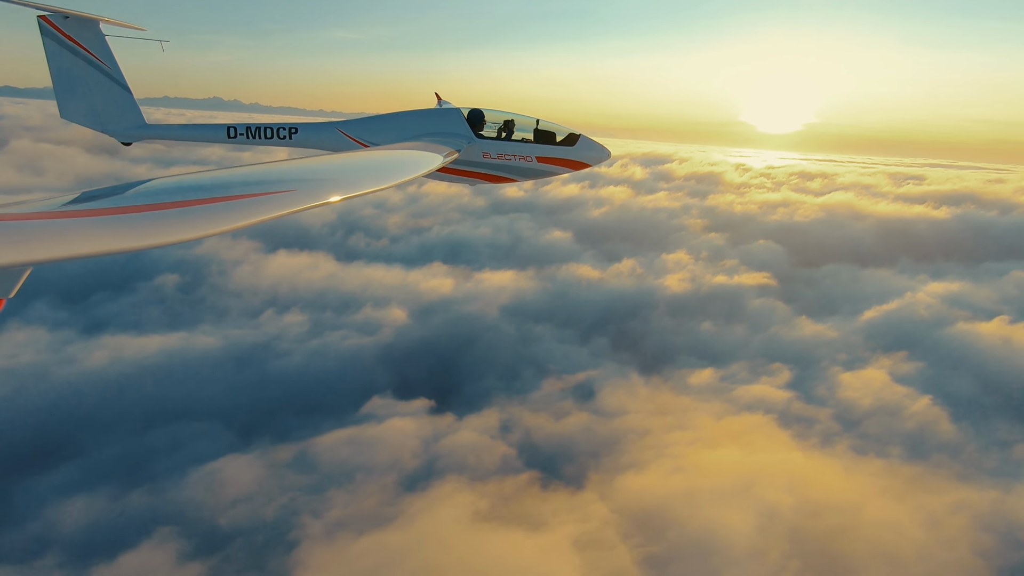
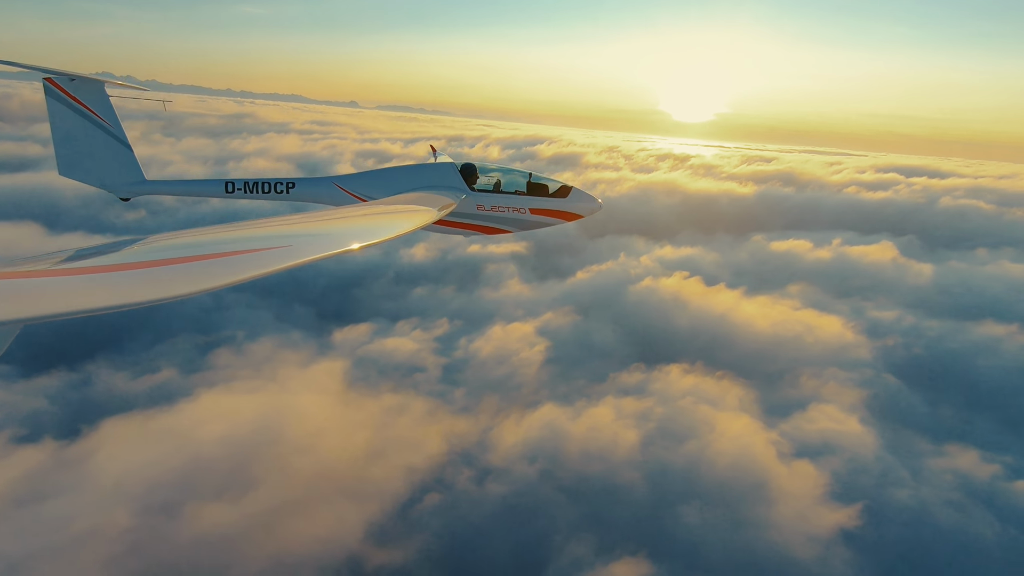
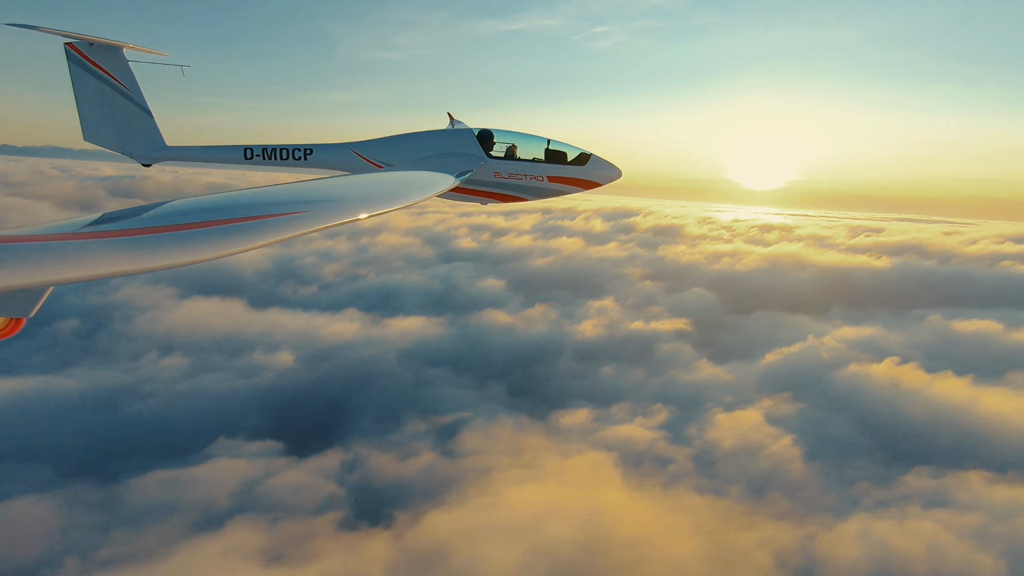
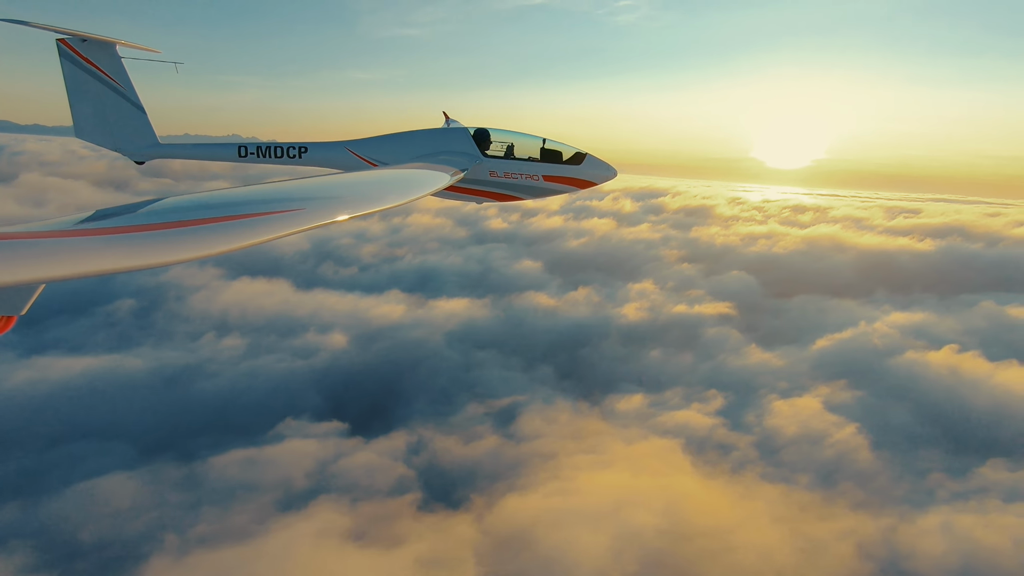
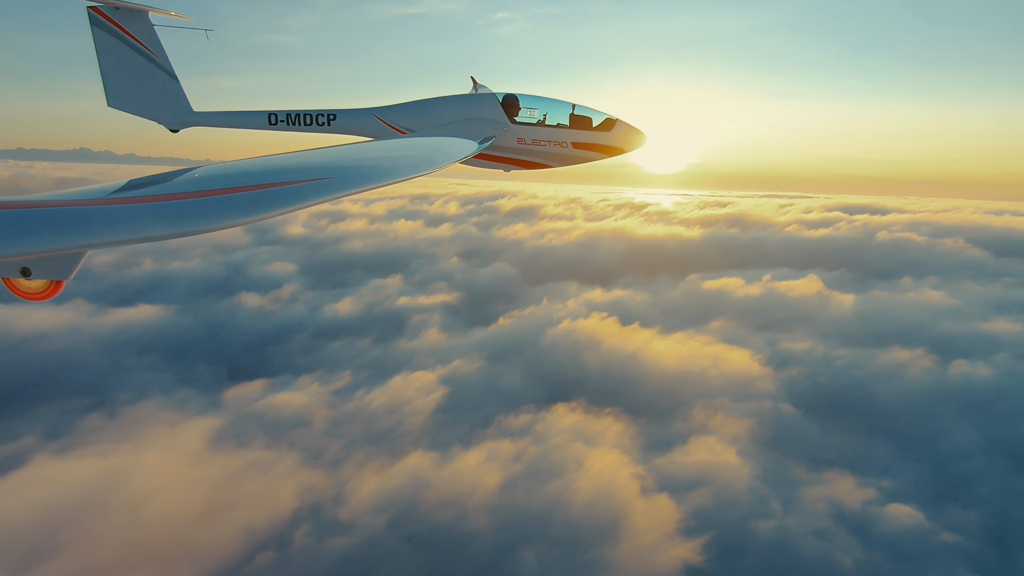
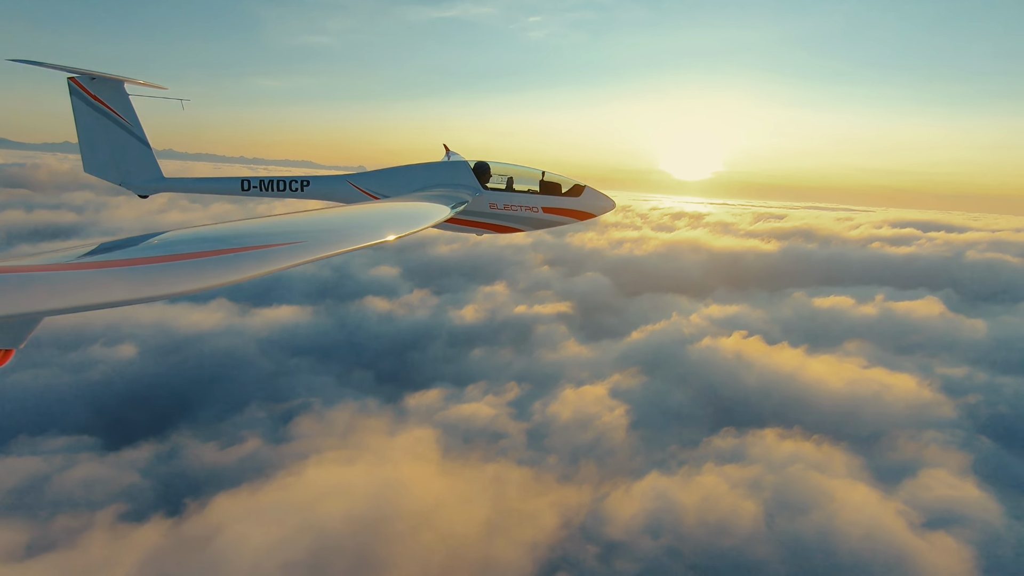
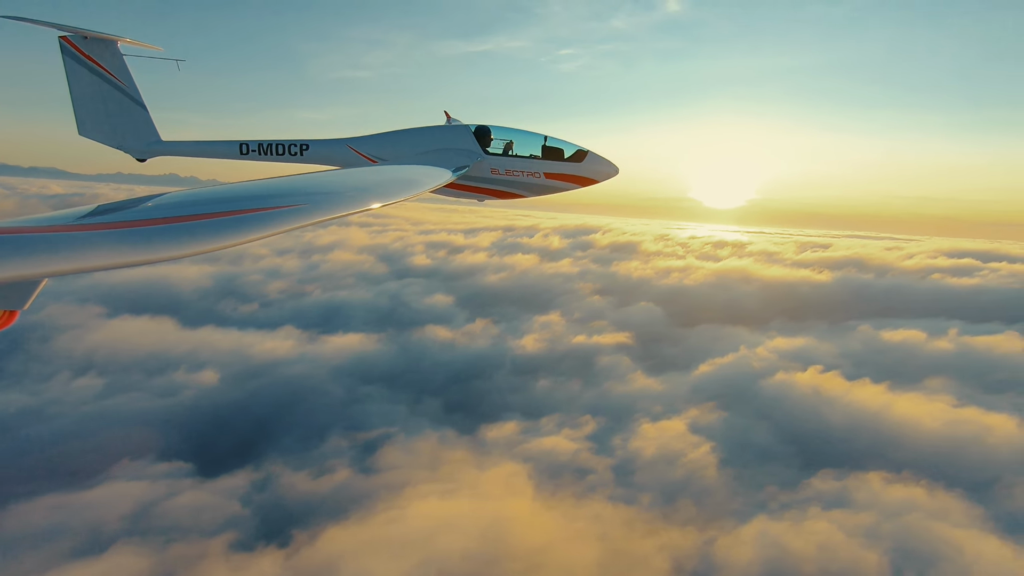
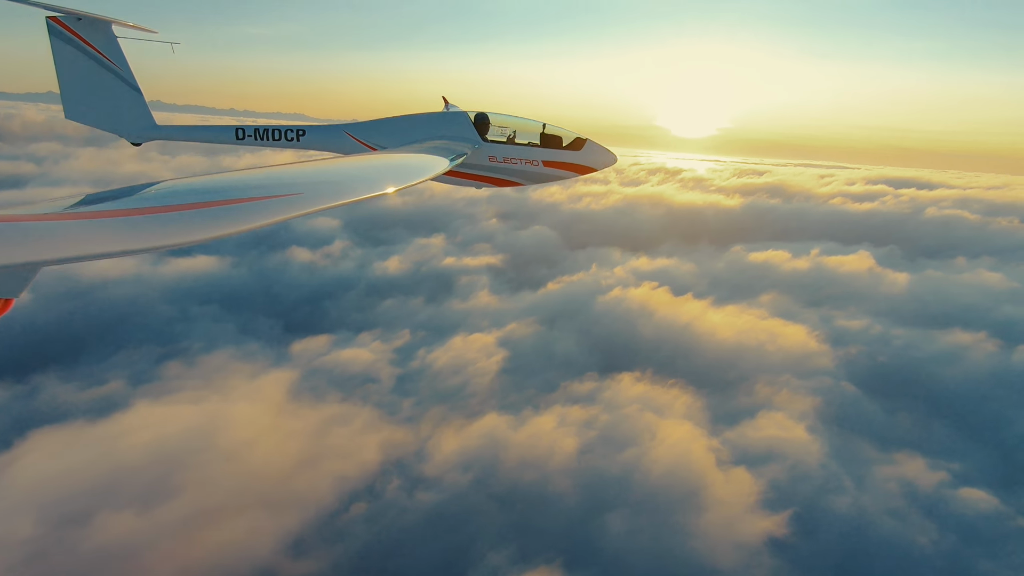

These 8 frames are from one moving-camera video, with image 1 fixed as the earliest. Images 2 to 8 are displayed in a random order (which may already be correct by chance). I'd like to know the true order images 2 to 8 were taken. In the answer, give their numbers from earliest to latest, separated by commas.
4, 3, 7, 6, 2, 8, 5
